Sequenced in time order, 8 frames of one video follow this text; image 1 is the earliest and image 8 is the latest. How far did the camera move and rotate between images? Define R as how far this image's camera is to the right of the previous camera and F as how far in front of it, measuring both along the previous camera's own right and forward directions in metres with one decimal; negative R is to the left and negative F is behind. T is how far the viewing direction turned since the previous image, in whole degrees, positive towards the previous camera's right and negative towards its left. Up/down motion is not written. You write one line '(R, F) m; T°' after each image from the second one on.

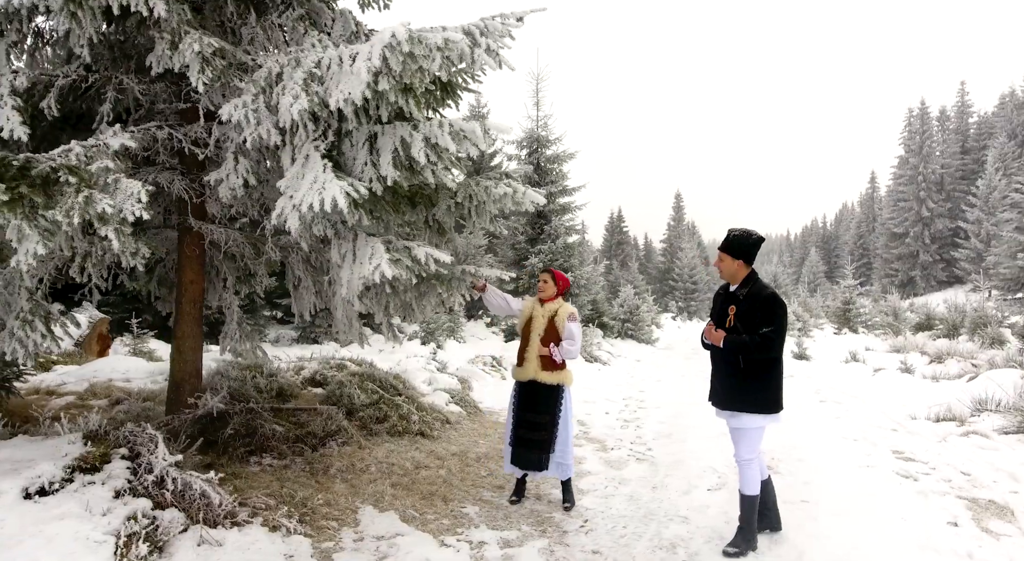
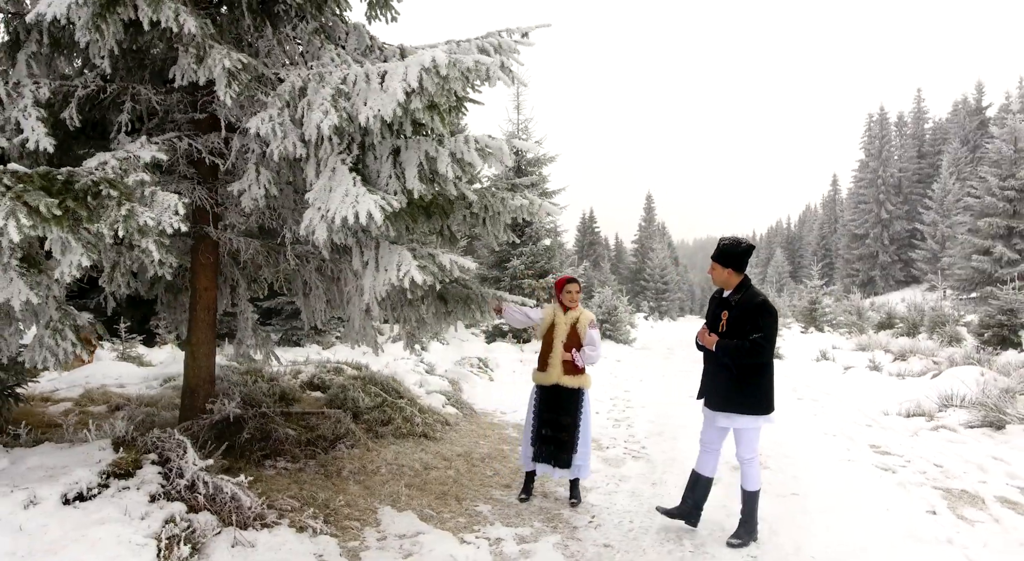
(-0.4, -0.2) m; +3°
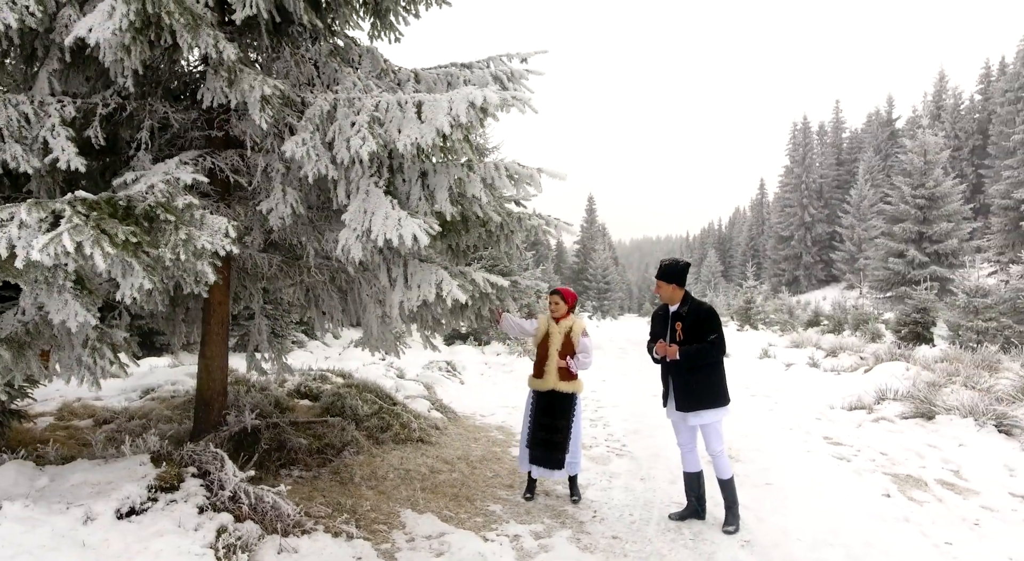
(-0.6, -0.3) m; +6°
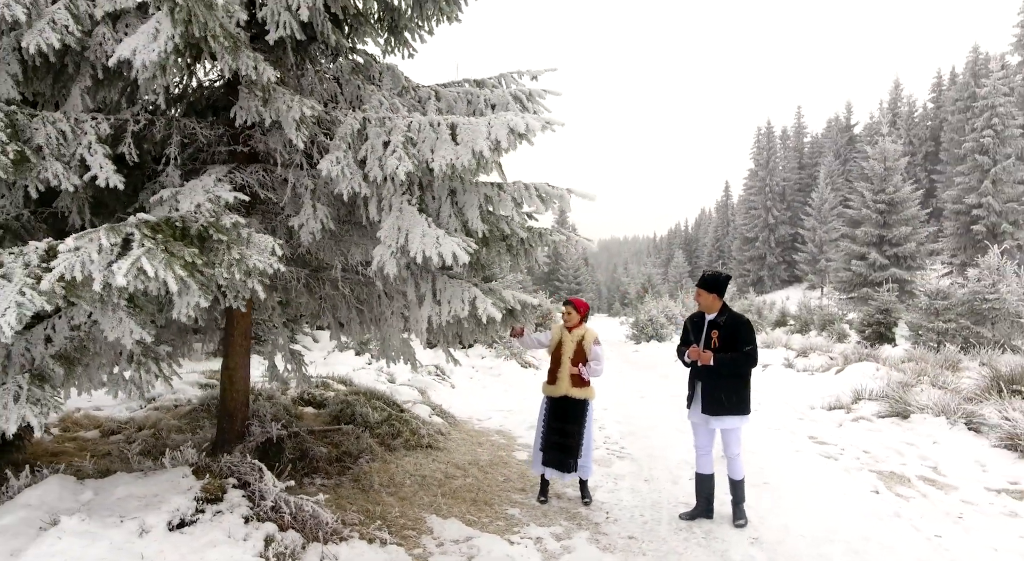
(-0.5, -0.2) m; +3°
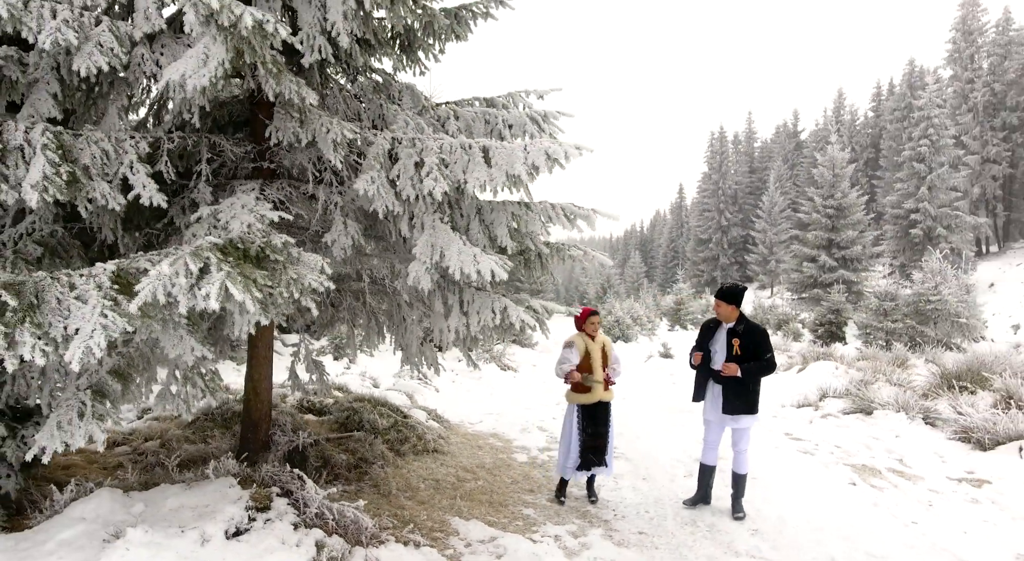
(-0.6, -0.3) m; +4°
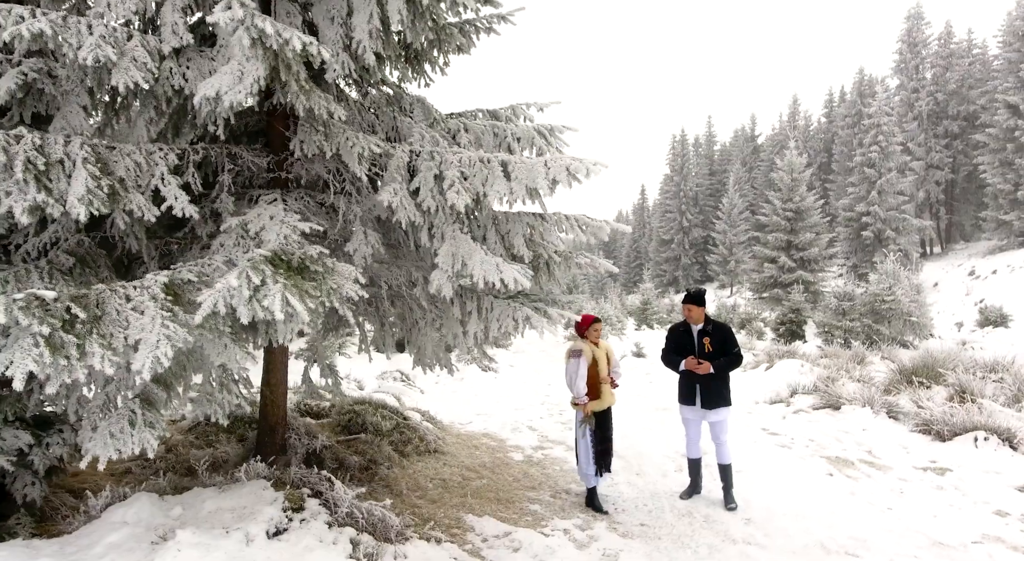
(-0.5, -0.3) m; +4°
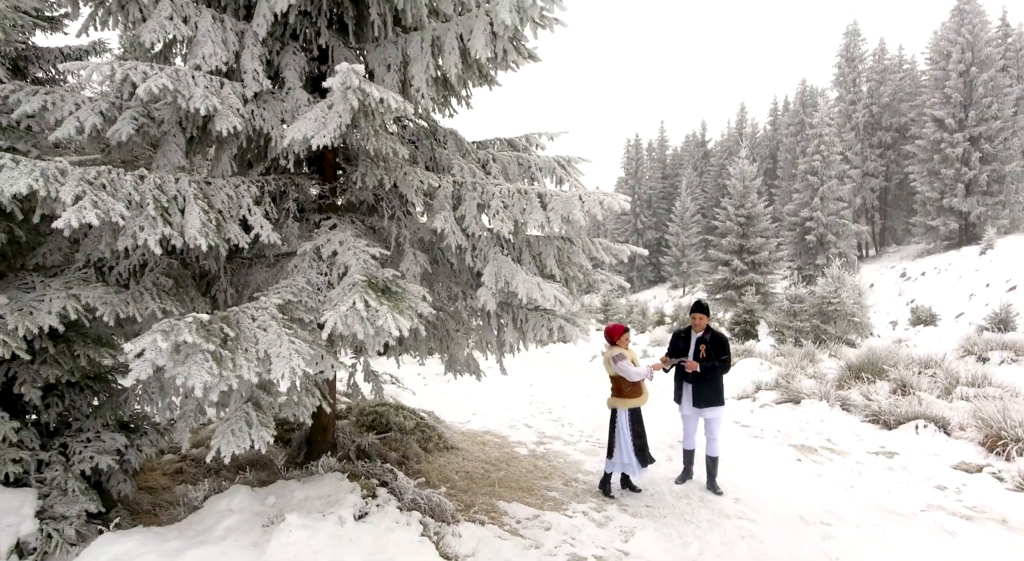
(-0.8, -0.8) m; +4°
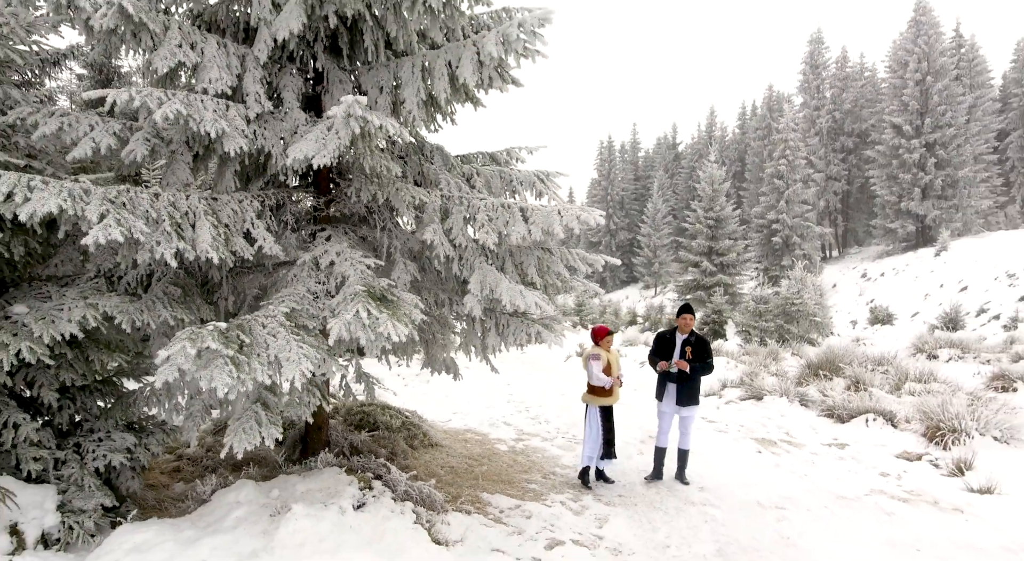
(-0.1, -0.5) m; +3°
